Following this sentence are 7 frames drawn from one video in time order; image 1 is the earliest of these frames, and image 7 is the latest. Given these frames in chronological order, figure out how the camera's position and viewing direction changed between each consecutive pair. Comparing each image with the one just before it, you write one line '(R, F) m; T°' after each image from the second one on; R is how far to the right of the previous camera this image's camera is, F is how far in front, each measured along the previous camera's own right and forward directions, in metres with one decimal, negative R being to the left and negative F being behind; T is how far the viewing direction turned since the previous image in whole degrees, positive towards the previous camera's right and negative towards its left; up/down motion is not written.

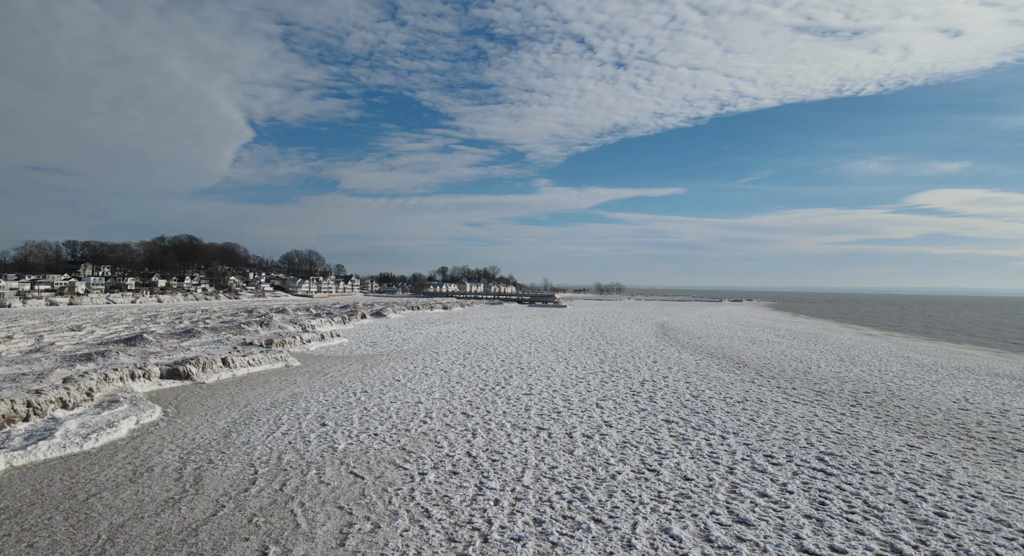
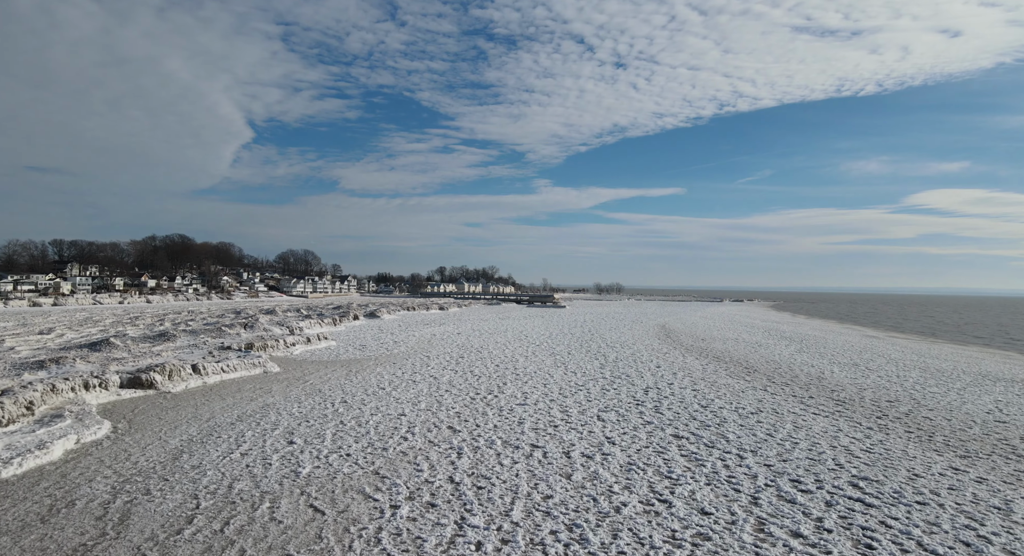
(+0.1, +0.9) m; 0°
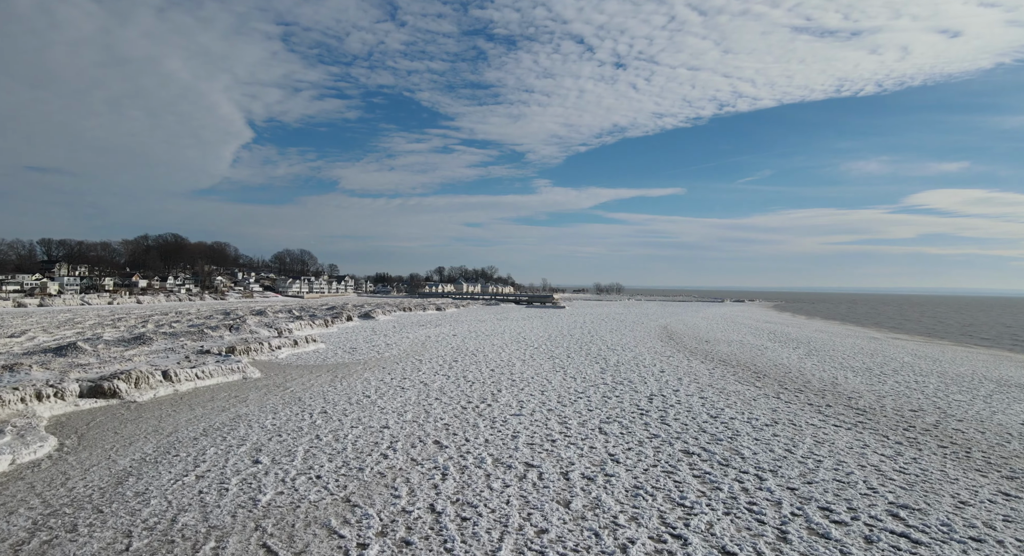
(+0.1, +0.8) m; 0°
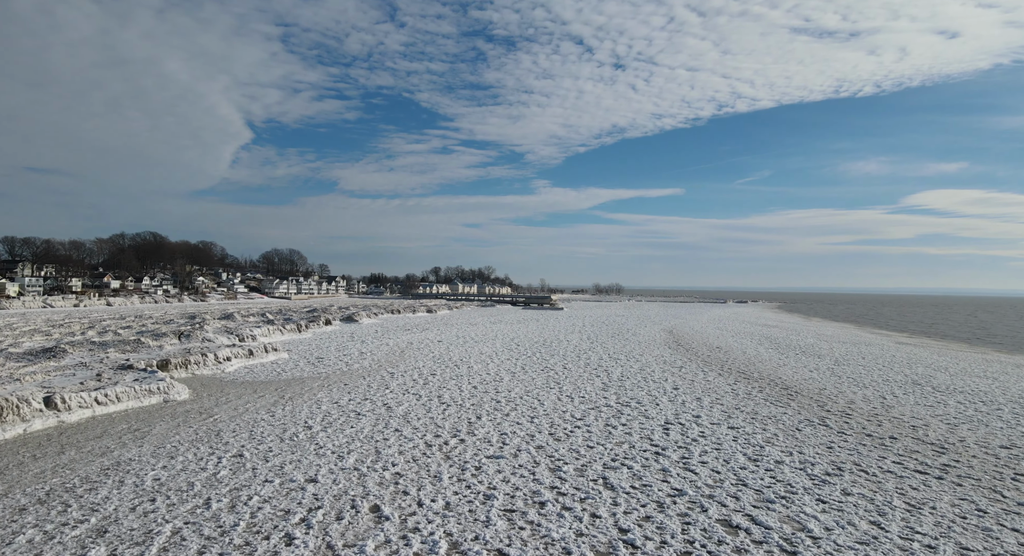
(+0.3, +2.2) m; 0°
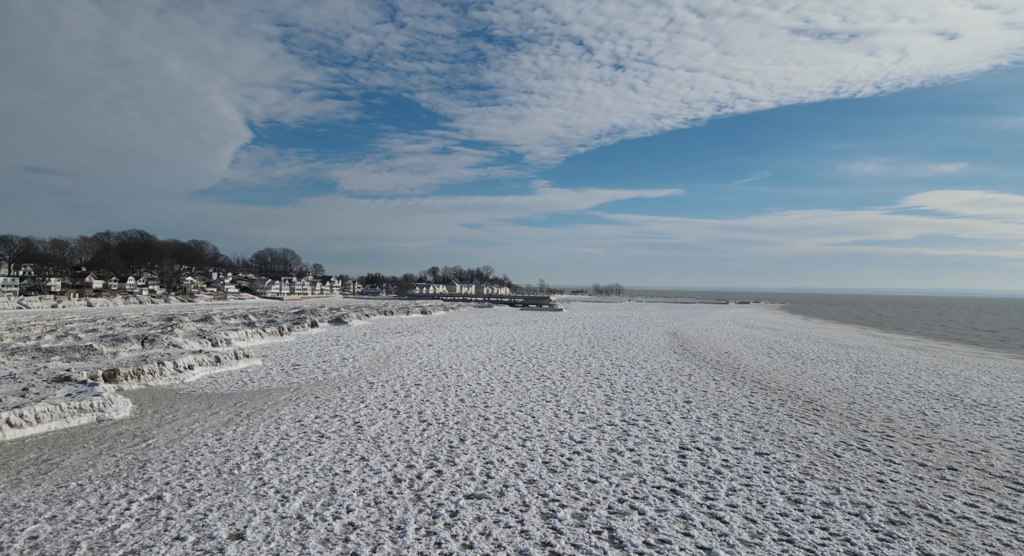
(+0.2, +1.3) m; 0°
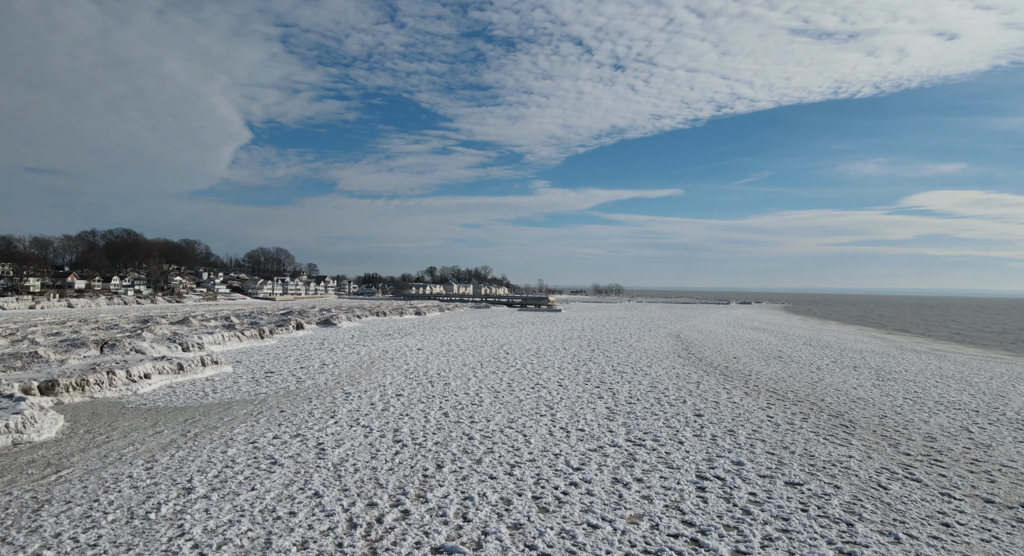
(+0.2, +1.2) m; 0°
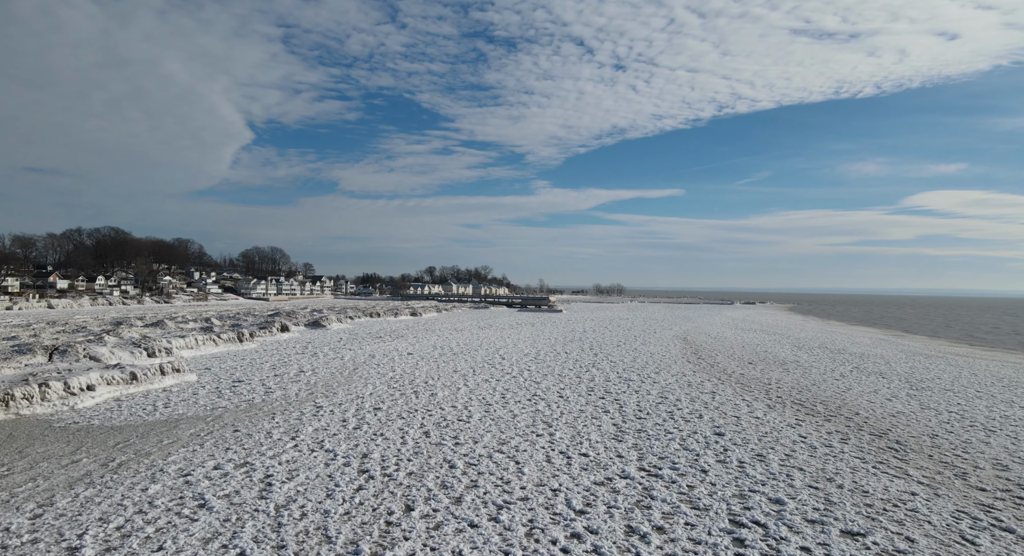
(+0.1, +1.3) m; 0°
